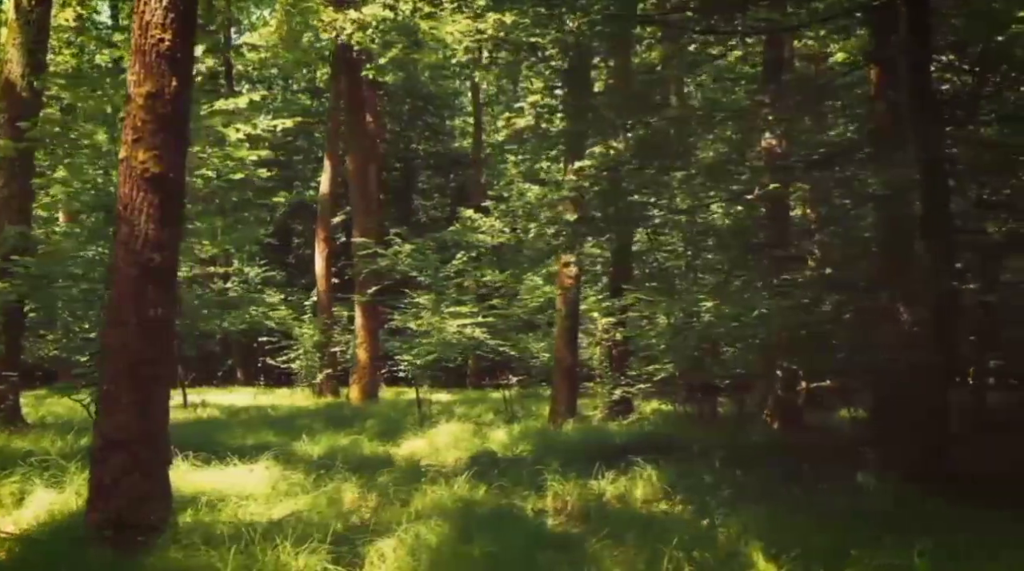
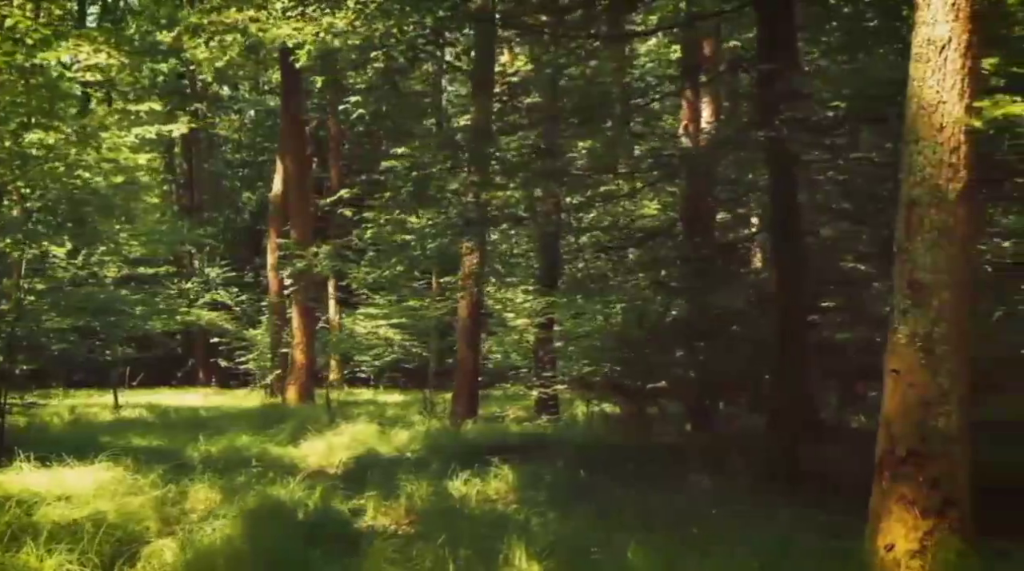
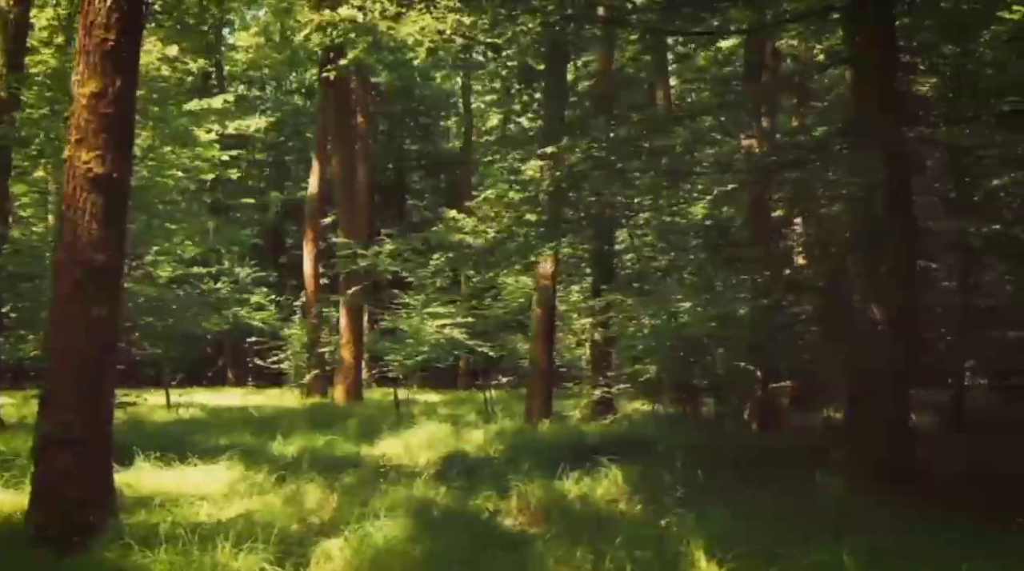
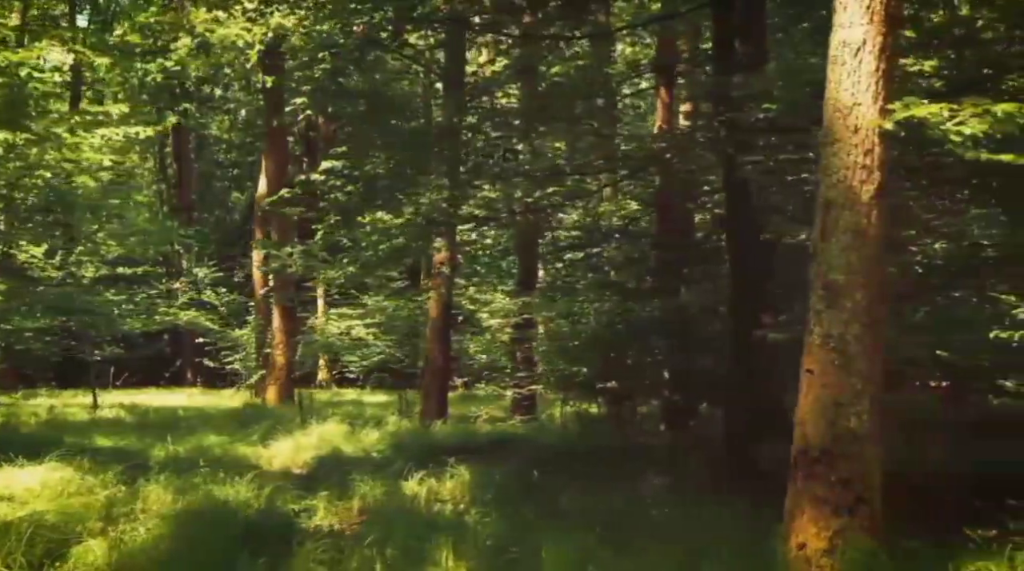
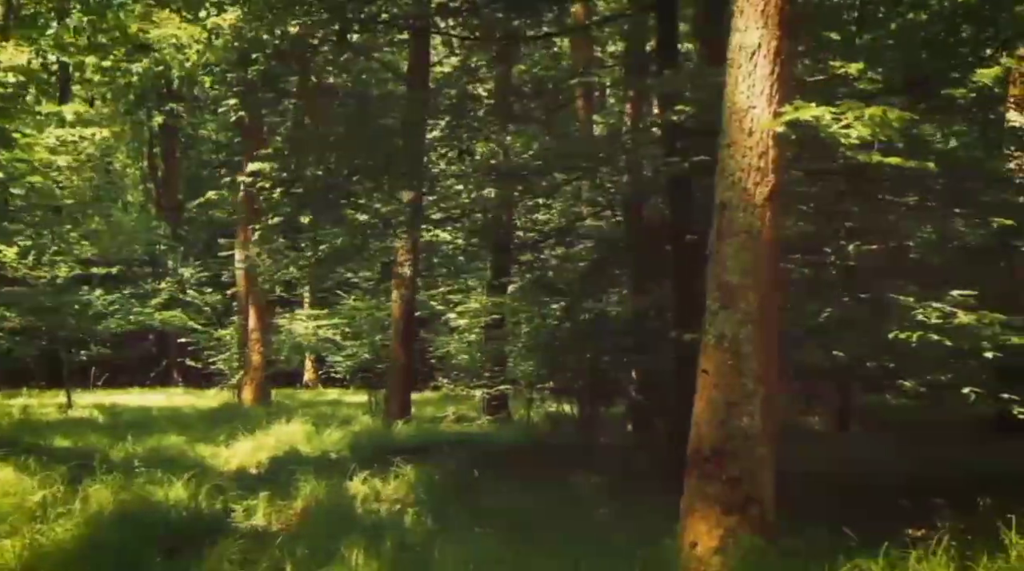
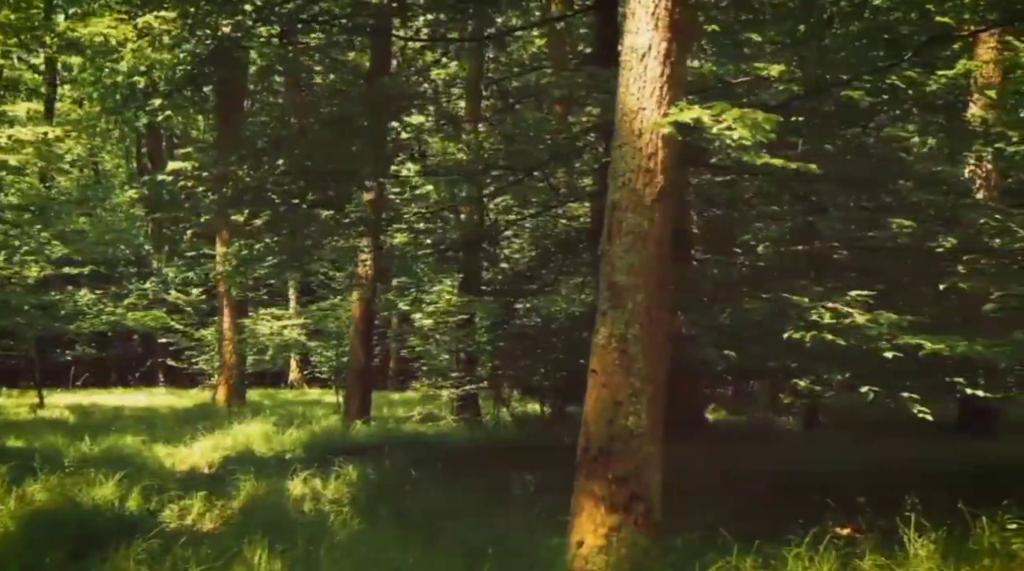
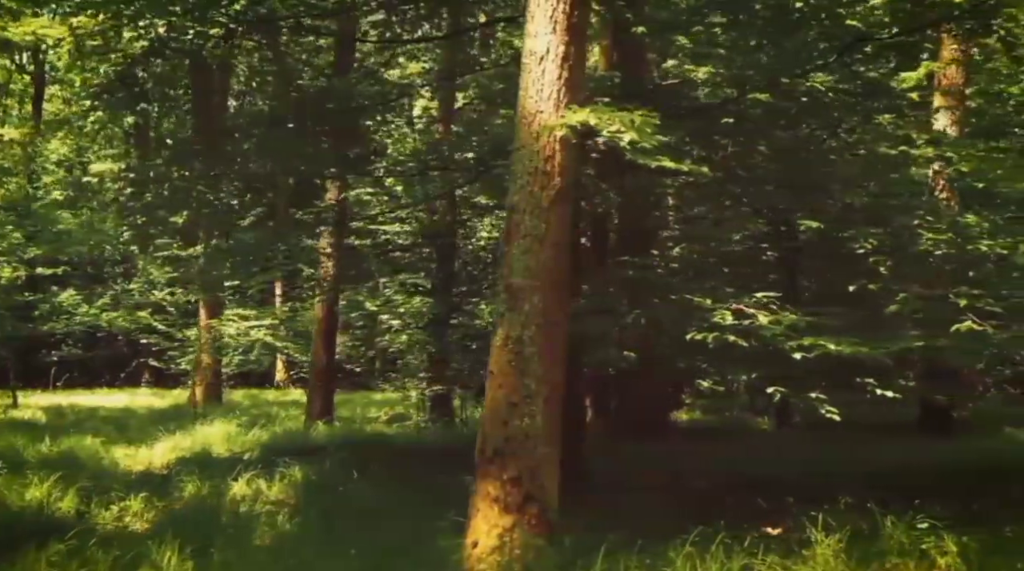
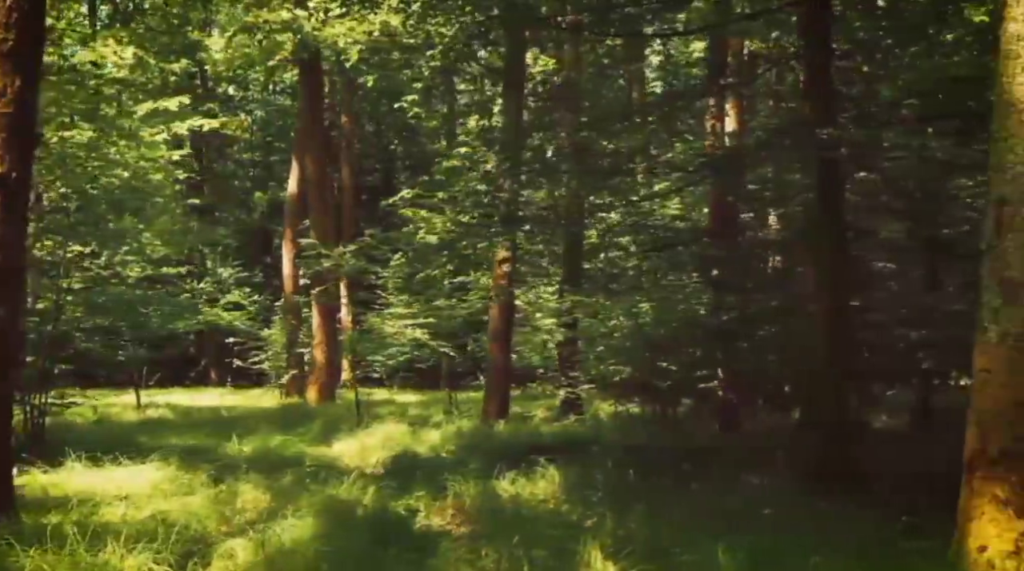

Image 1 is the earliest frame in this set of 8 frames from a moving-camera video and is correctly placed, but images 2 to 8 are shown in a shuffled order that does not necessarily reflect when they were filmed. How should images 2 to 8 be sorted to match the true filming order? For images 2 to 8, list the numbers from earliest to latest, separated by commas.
3, 8, 2, 4, 5, 6, 7
